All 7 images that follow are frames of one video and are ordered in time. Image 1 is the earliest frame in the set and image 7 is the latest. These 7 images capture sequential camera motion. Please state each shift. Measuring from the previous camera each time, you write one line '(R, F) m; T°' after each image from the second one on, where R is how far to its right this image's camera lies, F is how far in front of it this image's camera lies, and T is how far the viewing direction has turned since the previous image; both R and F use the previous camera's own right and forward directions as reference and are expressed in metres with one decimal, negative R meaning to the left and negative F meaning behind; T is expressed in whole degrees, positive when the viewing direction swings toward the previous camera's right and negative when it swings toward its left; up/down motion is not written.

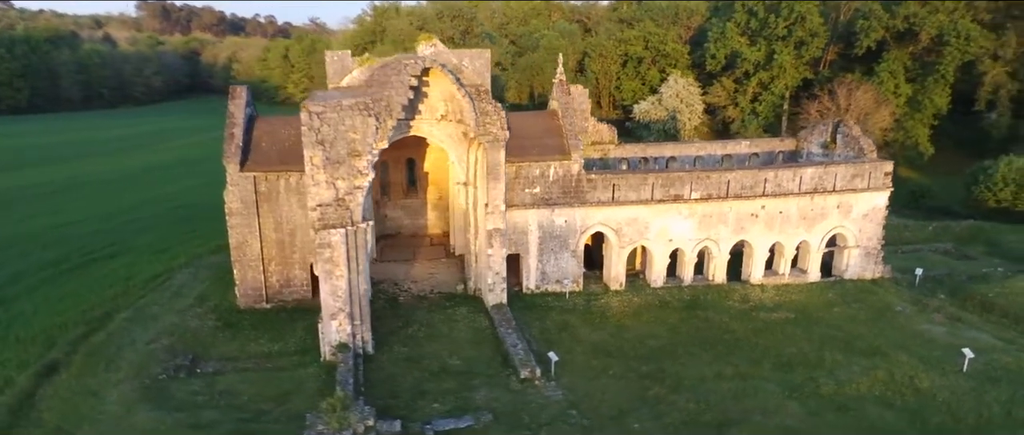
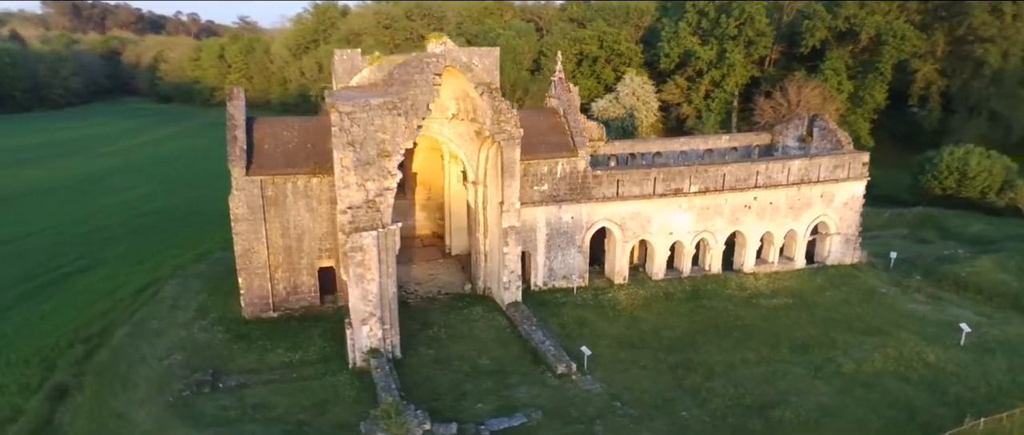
(-2.5, +0.1) m; +6°
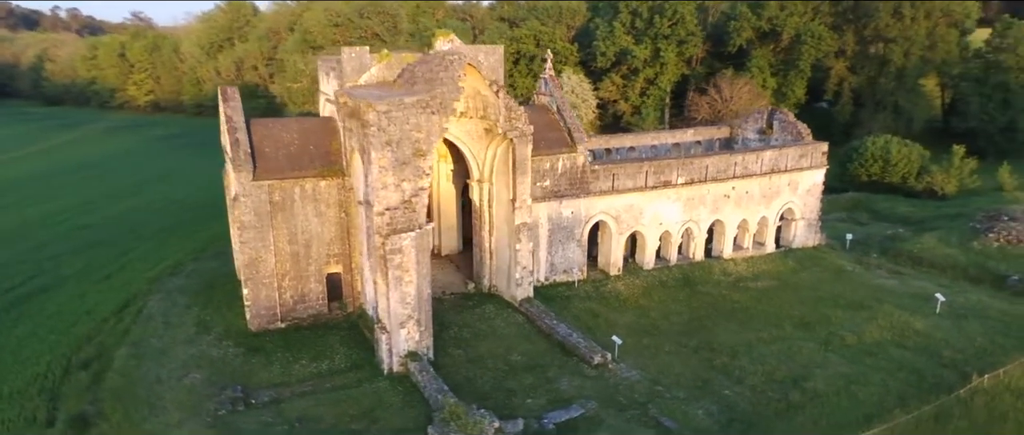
(-3.1, +0.1) m; +8°
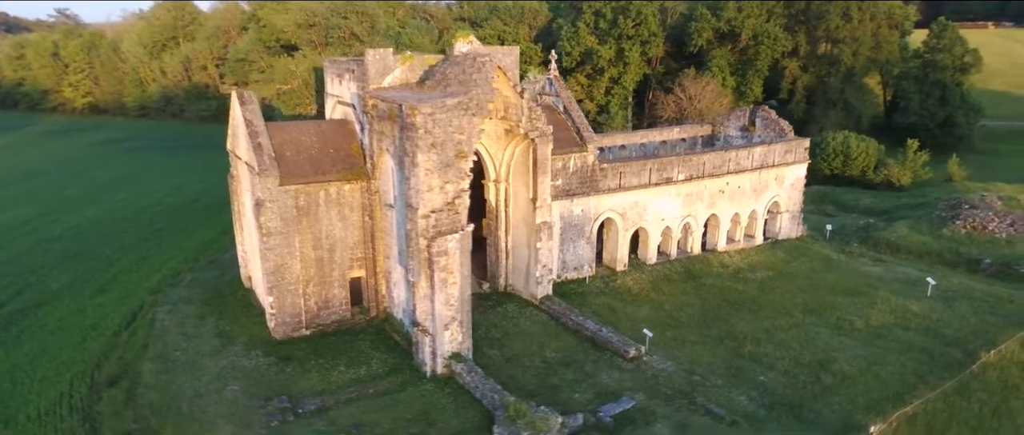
(-2.4, -0.1) m; +5°
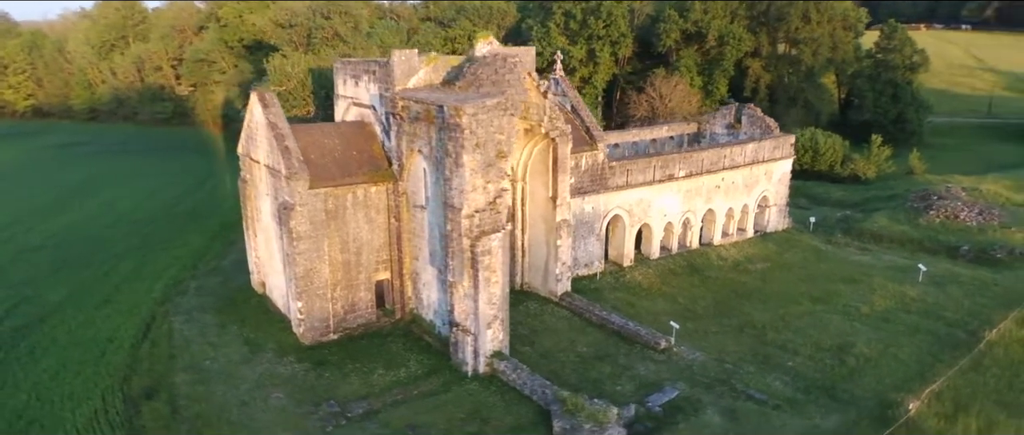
(-2.2, -0.1) m; +5°
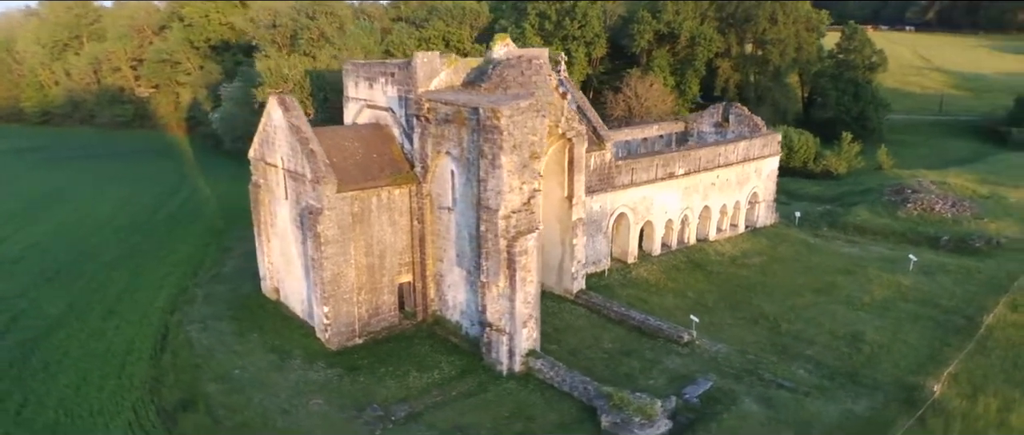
(-1.9, -0.1) m; +4°
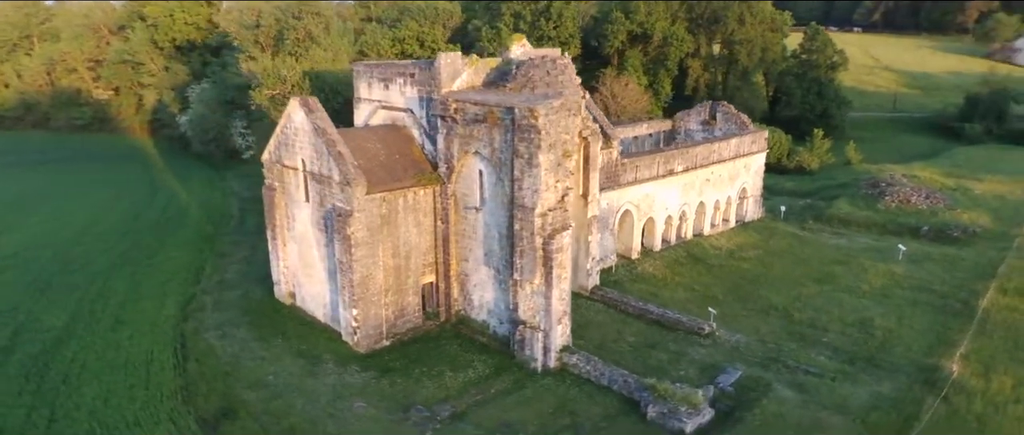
(-1.9, -0.1) m; +4°
